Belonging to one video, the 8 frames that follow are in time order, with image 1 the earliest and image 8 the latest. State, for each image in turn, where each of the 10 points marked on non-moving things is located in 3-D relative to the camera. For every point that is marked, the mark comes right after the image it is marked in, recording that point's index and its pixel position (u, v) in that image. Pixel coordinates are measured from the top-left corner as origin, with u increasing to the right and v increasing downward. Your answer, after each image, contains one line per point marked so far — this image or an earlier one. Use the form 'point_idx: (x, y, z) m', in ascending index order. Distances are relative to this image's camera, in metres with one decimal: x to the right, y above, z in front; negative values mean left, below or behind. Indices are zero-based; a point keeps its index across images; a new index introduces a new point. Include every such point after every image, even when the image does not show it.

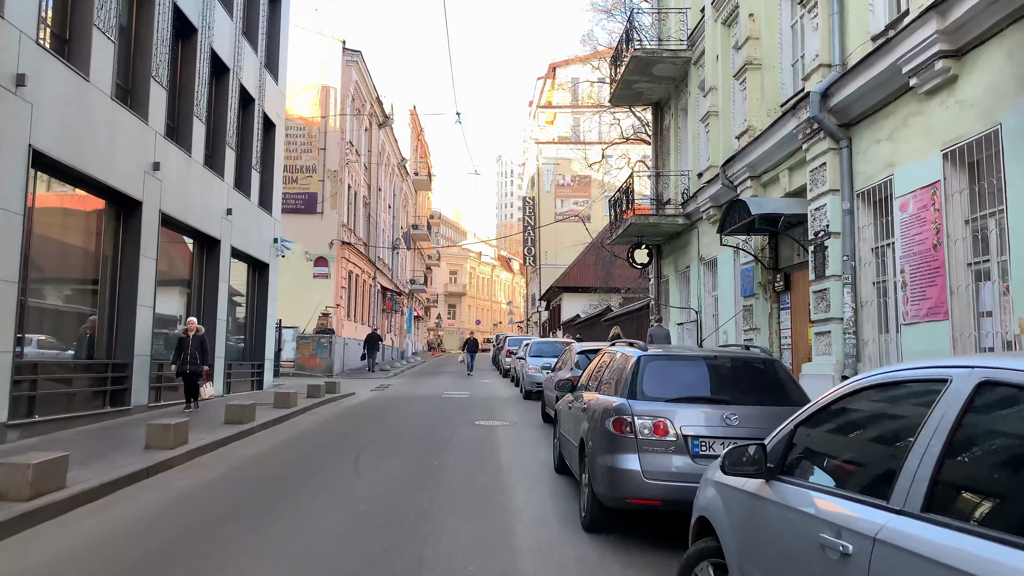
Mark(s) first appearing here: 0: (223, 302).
0: (-5.8, -0.3, +15.8) m
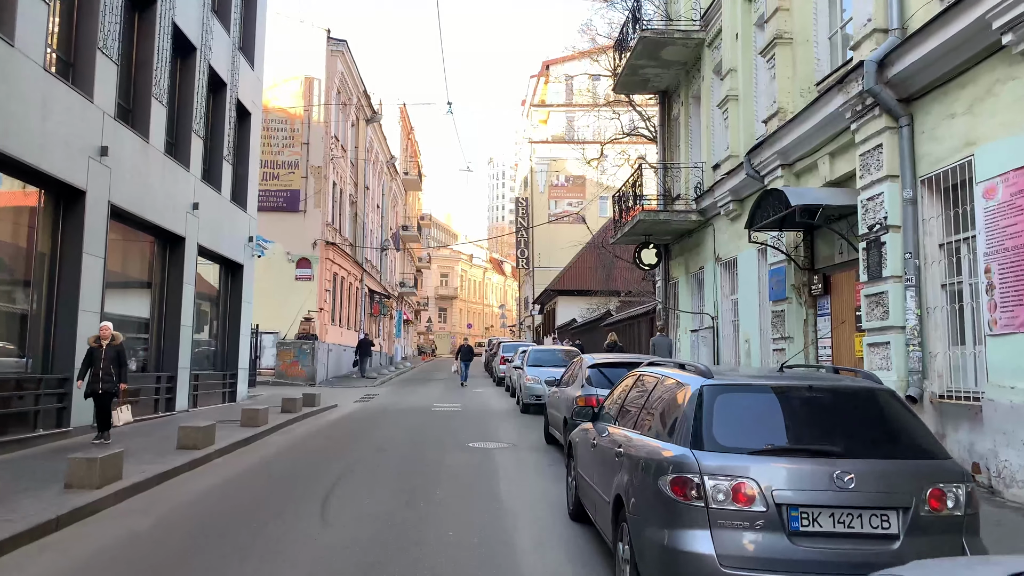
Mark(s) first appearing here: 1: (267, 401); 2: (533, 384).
0: (-5.8, -0.3, +14.3) m
1: (-5.3, -2.4, +16.9) m
2: (+0.4, -1.9, +15.3) m
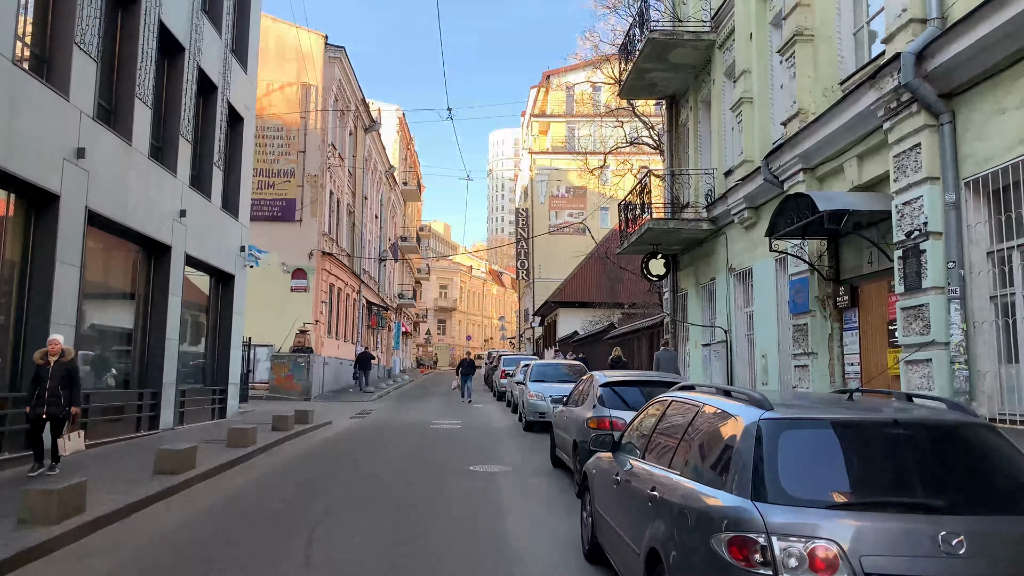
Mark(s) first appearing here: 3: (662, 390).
0: (-5.8, -0.5, +13.5) m
1: (-5.2, -2.7, +16.2) m
2: (+0.4, -2.1, +14.6) m
3: (+1.5, -1.1, +8.4) m
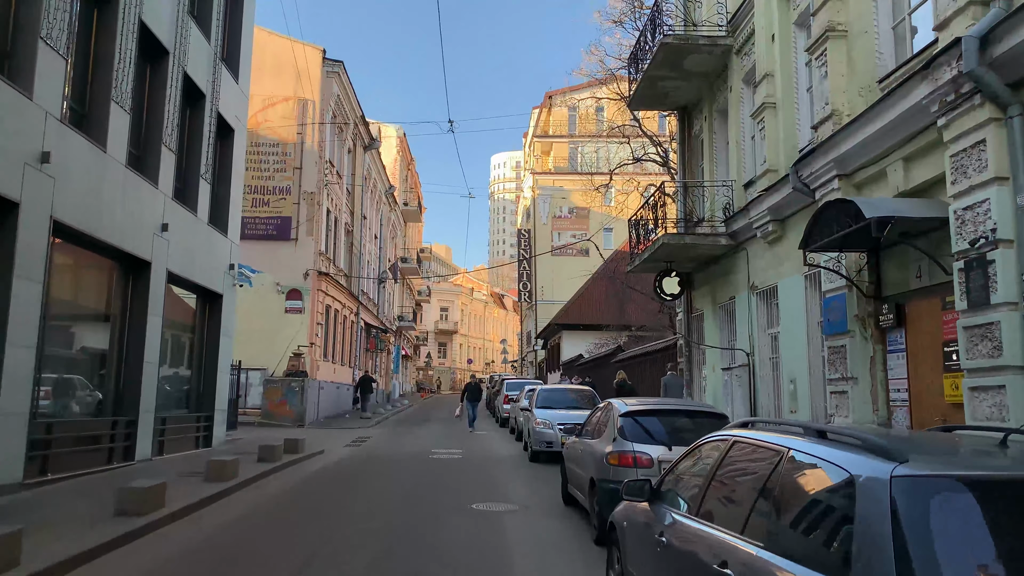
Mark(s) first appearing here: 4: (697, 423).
0: (-5.7, -0.8, +12.6) m
1: (-5.1, -3.1, +15.2) m
2: (+0.5, -2.4, +13.6) m
3: (+1.6, -1.2, +7.4) m
4: (+1.7, -1.3, +7.4) m
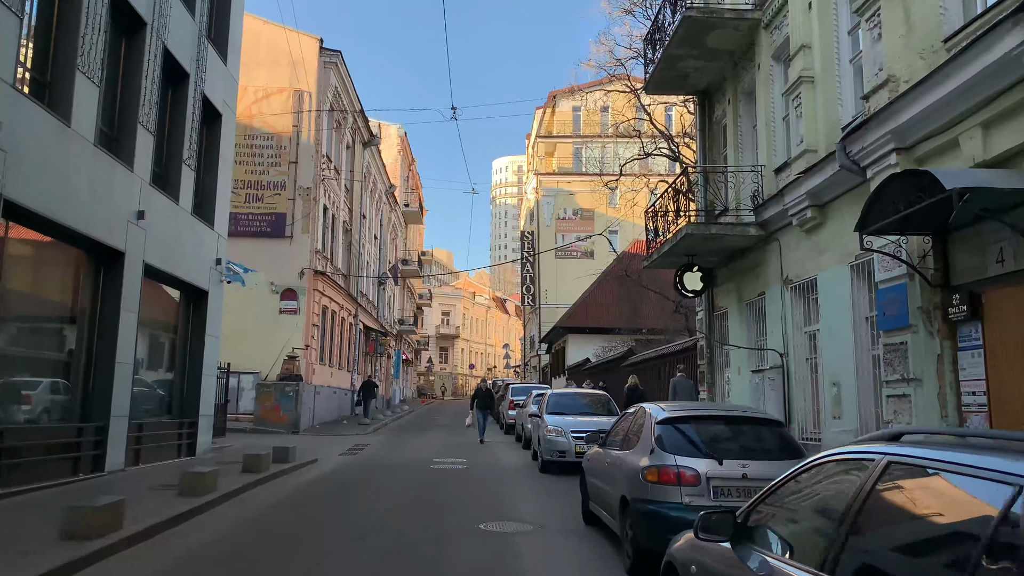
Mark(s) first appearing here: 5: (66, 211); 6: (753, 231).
0: (-5.6, -0.7, +11.5) m
1: (-5.0, -3.0, +14.0) m
2: (+0.7, -2.3, +12.4) m
3: (+1.7, -1.1, +6.3) m
4: (+1.8, -1.1, +6.2) m
5: (-5.5, +1.0, +9.7) m
6: (+3.8, +0.9, +12.3) m
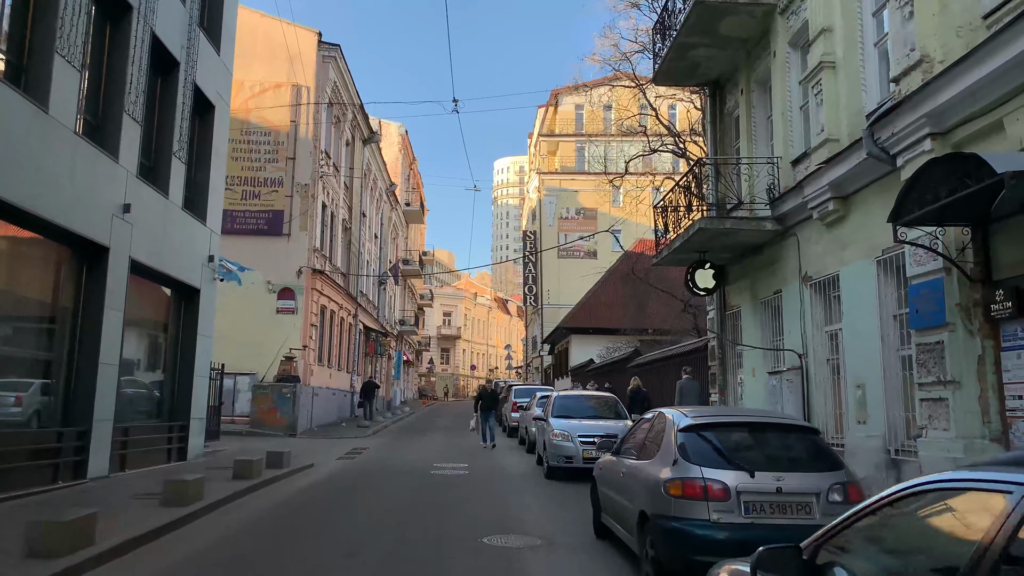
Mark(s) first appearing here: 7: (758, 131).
0: (-5.5, -0.7, +10.9) m
1: (-4.9, -2.9, +13.4) m
2: (+0.7, -2.3, +11.9) m
3: (+1.8, -1.1, +5.7) m
4: (+1.9, -1.1, +5.6) m
5: (-5.4, +1.0, +9.1) m
6: (+3.8, +0.9, +11.7) m
7: (+4.1, +2.7, +13.3) m
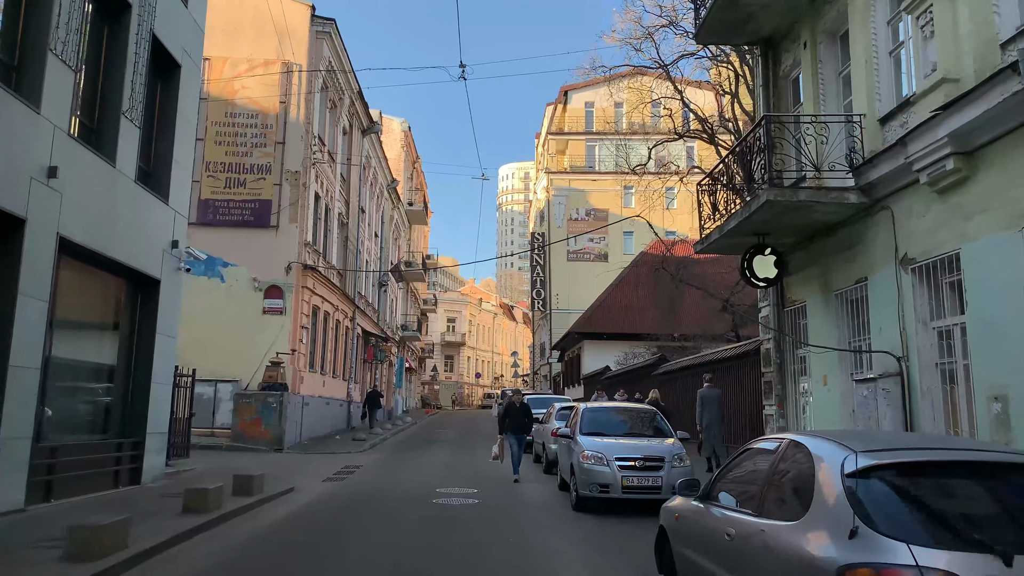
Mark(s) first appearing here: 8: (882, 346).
0: (-5.2, -0.5, +8.7) m
1: (-4.6, -2.8, +11.2) m
2: (+1.0, -2.2, +9.6) m
3: (+2.0, -0.8, +3.4) m
4: (+2.1, -0.9, +3.4) m
5: (-5.2, +1.2, +6.9) m
6: (+4.1, +1.1, +9.5) m
7: (+4.4, +2.8, +11.1) m
8: (+4.3, -0.7, +9.1) m
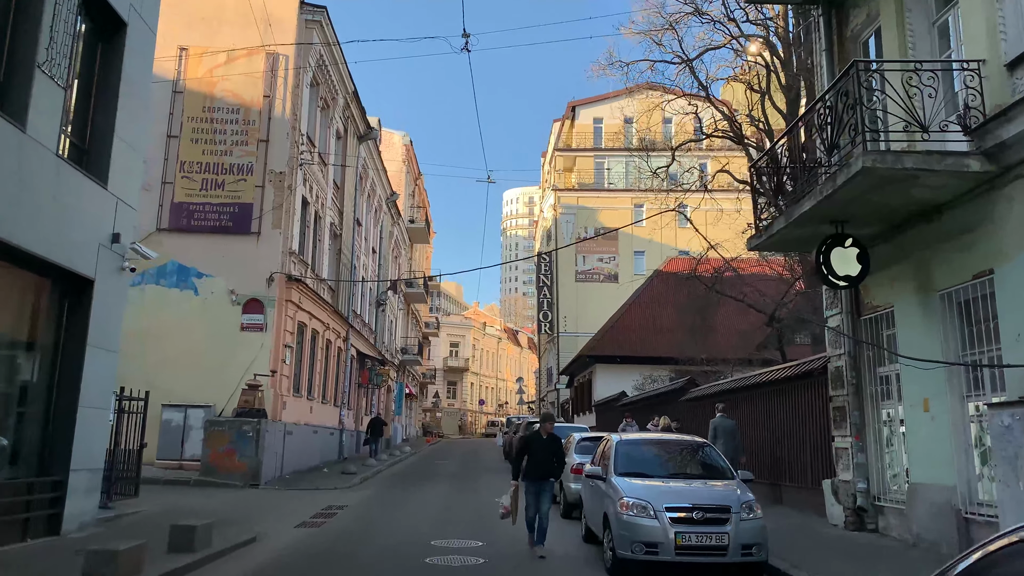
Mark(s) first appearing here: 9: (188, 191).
0: (-5.1, -0.4, +6.4) m
1: (-4.5, -2.8, +8.9) m
2: (+1.1, -2.1, +7.3) m
3: (+2.2, -0.6, +1.2) m
4: (+2.2, -0.6, +1.1) m
5: (-5.0, +1.3, +4.8) m
6: (+4.2, +1.1, +7.3) m
7: (+4.6, +2.8, +8.9) m
8: (+4.4, -0.6, +6.8) m
9: (-7.6, +2.2, +18.5) m
